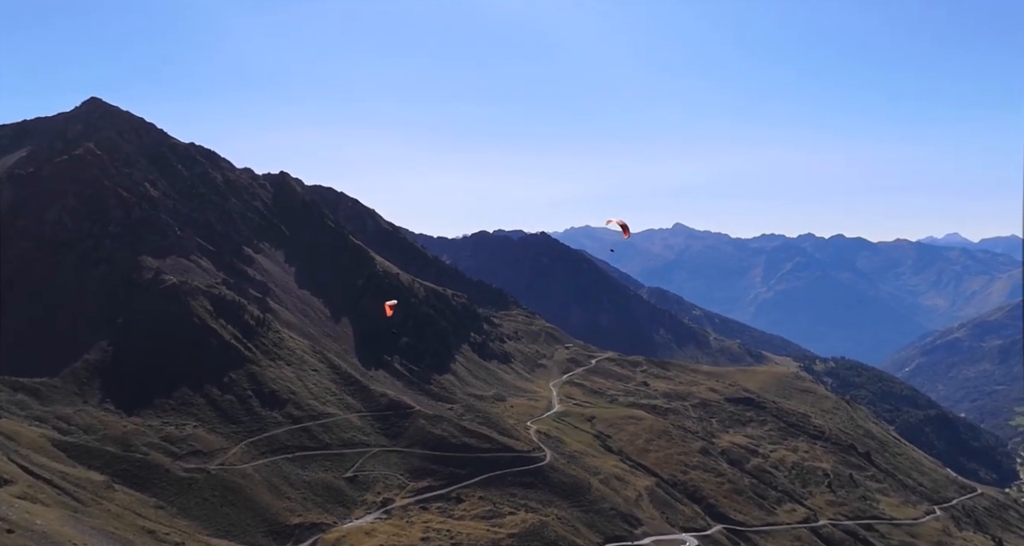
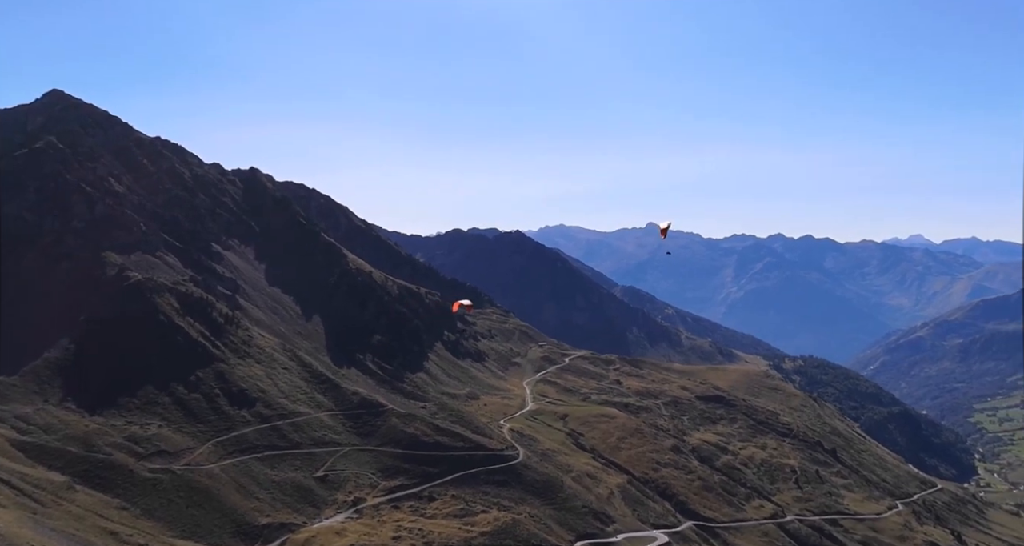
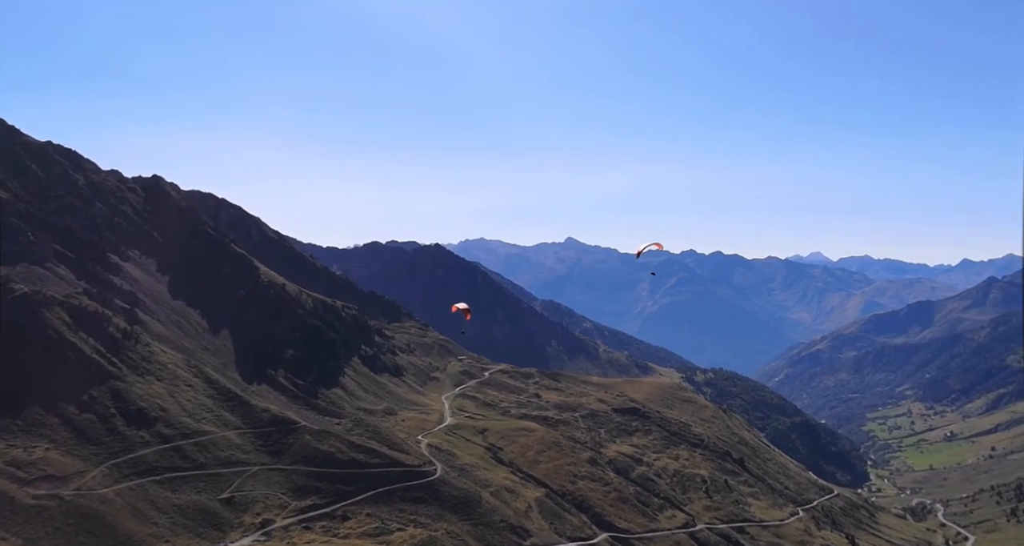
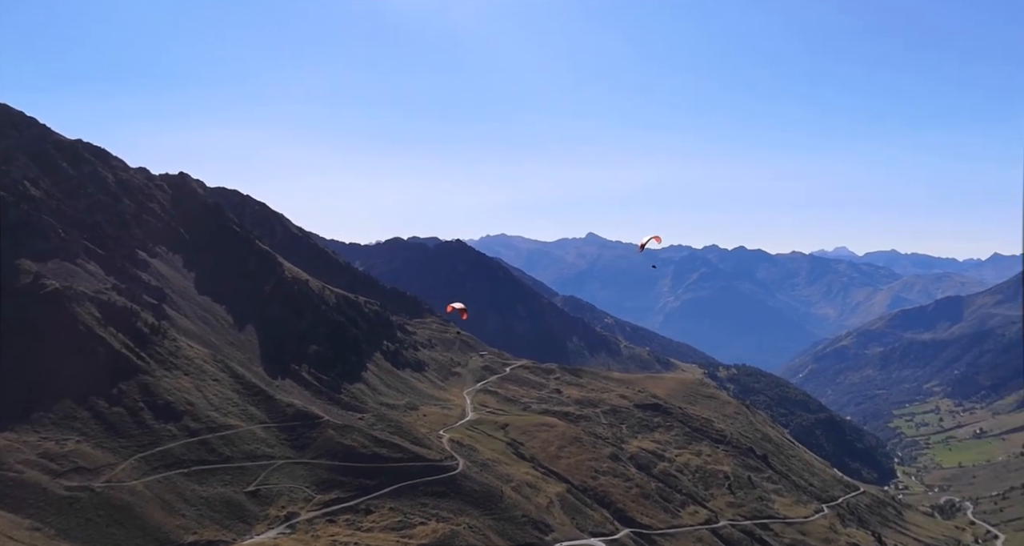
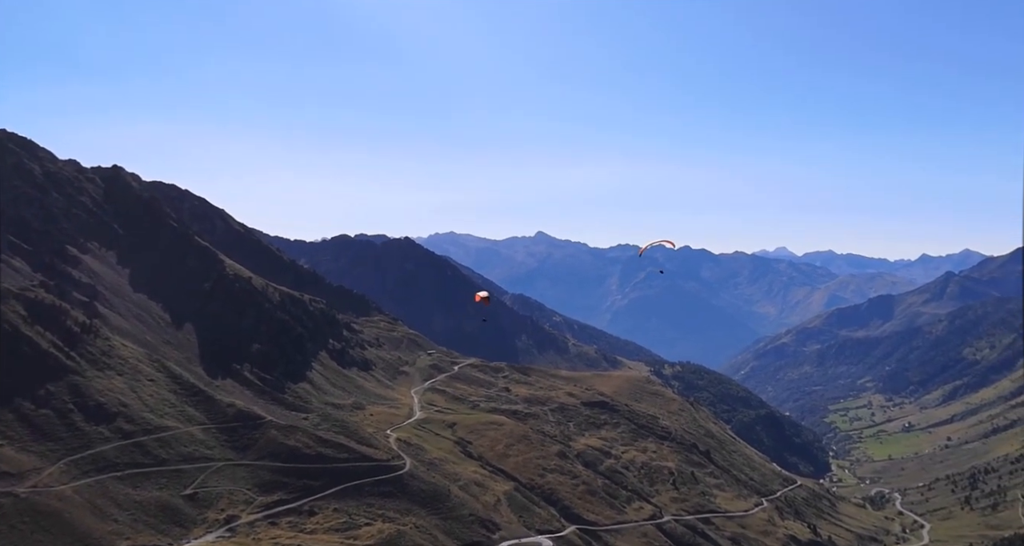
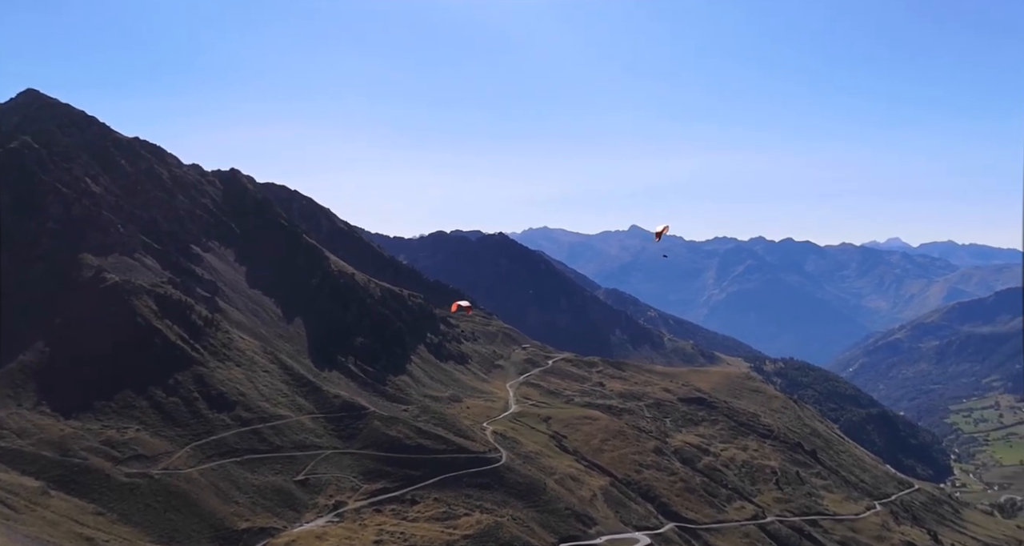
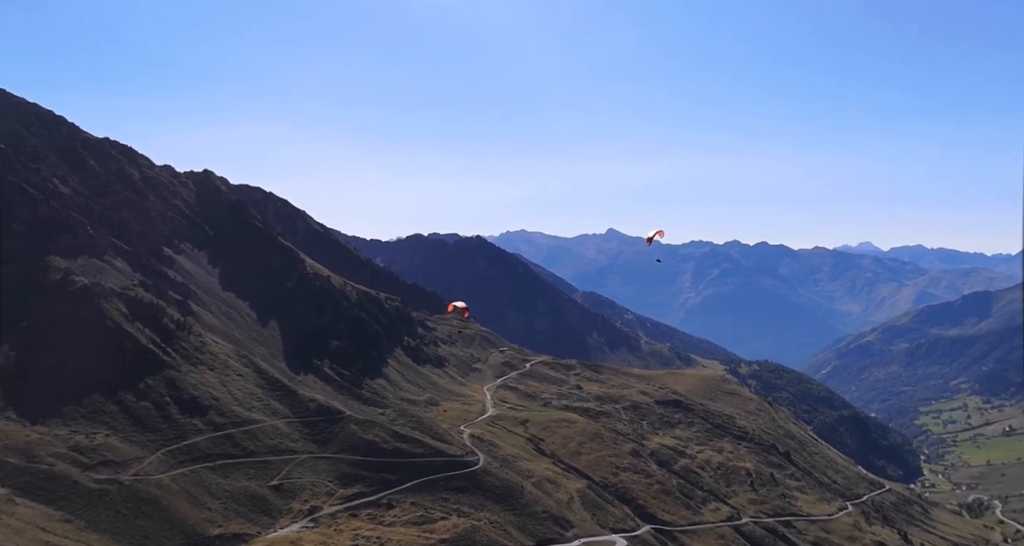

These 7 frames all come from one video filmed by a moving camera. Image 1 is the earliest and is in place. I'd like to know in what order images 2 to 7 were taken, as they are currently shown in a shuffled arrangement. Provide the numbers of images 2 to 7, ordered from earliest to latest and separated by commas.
2, 6, 7, 4, 3, 5
